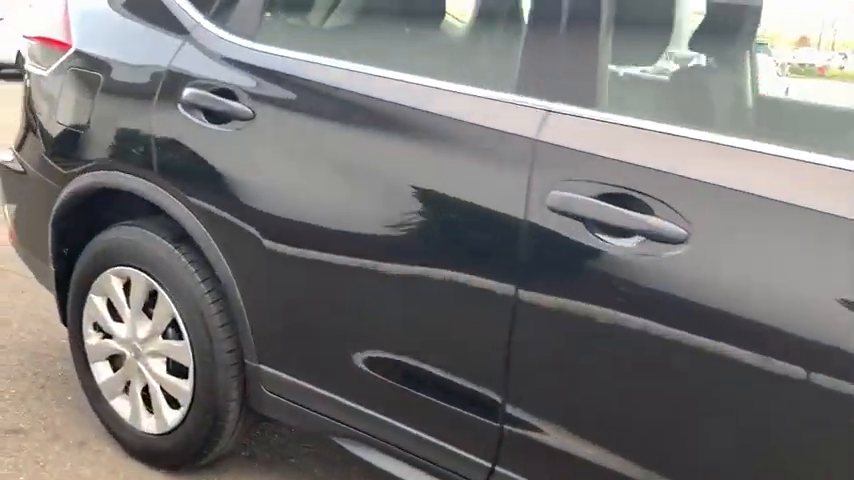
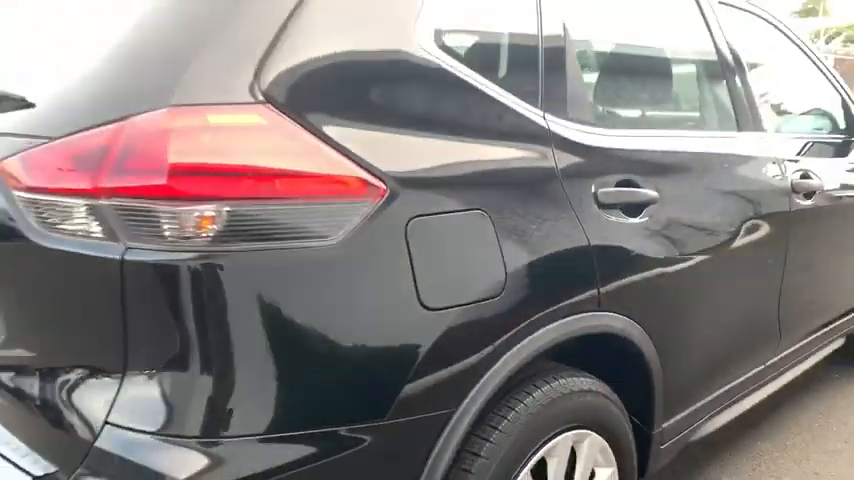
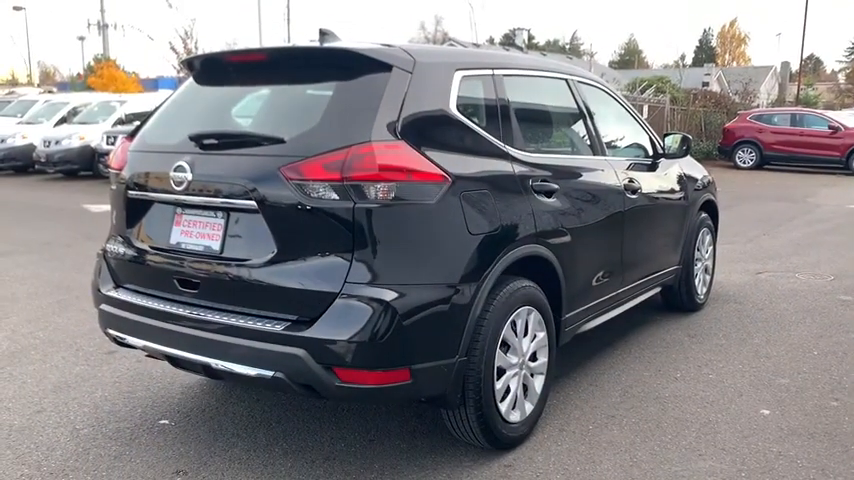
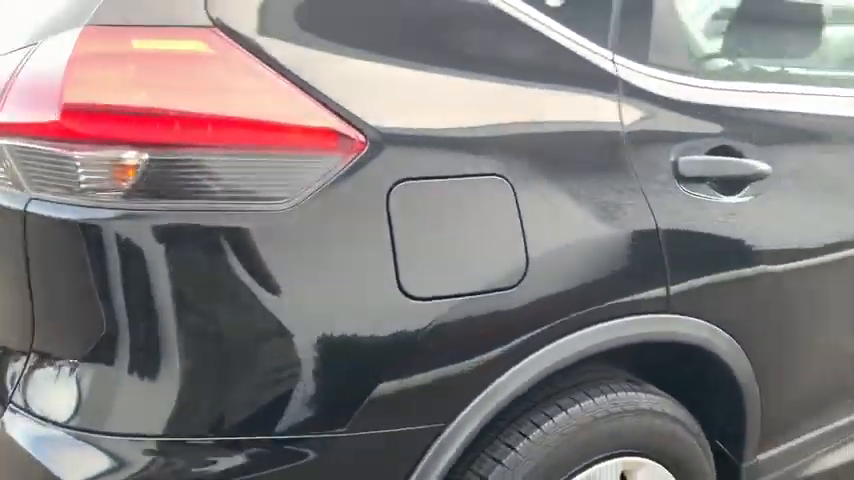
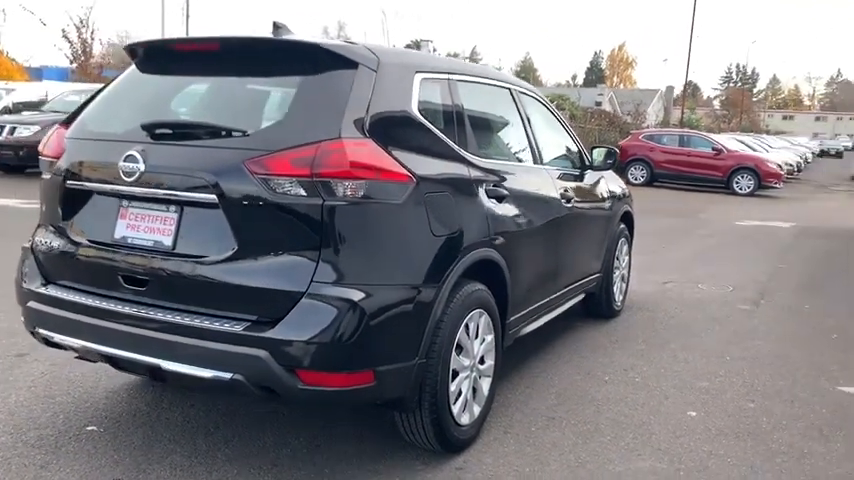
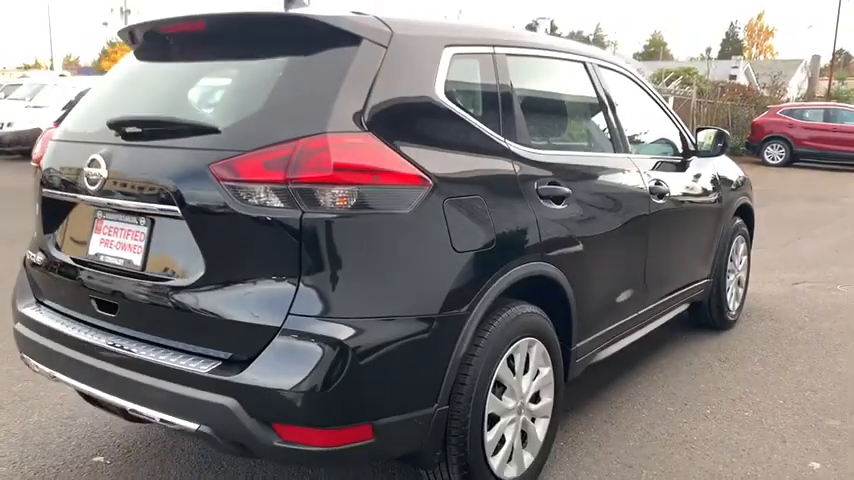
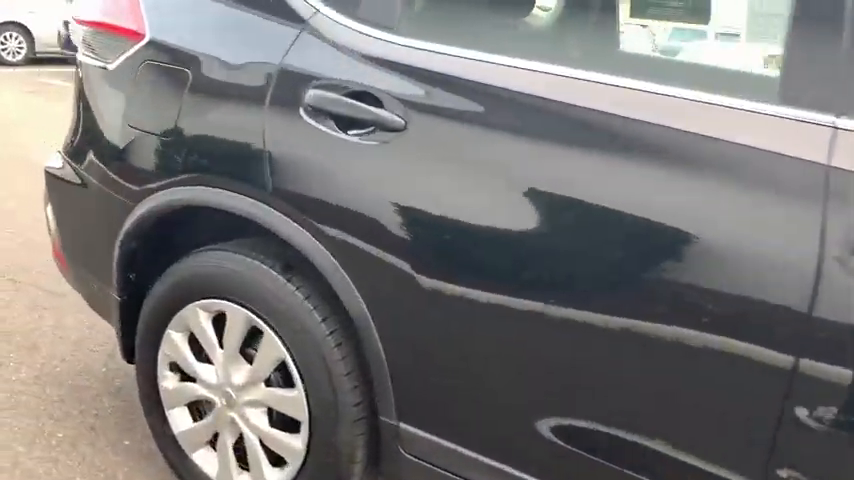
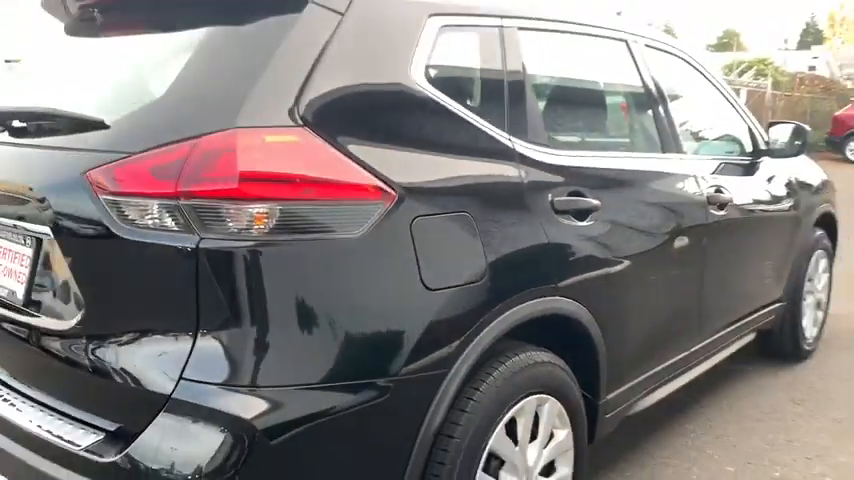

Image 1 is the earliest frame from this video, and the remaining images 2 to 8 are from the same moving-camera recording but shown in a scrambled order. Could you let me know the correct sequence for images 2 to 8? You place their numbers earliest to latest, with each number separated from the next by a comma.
7, 4, 2, 8, 6, 3, 5
